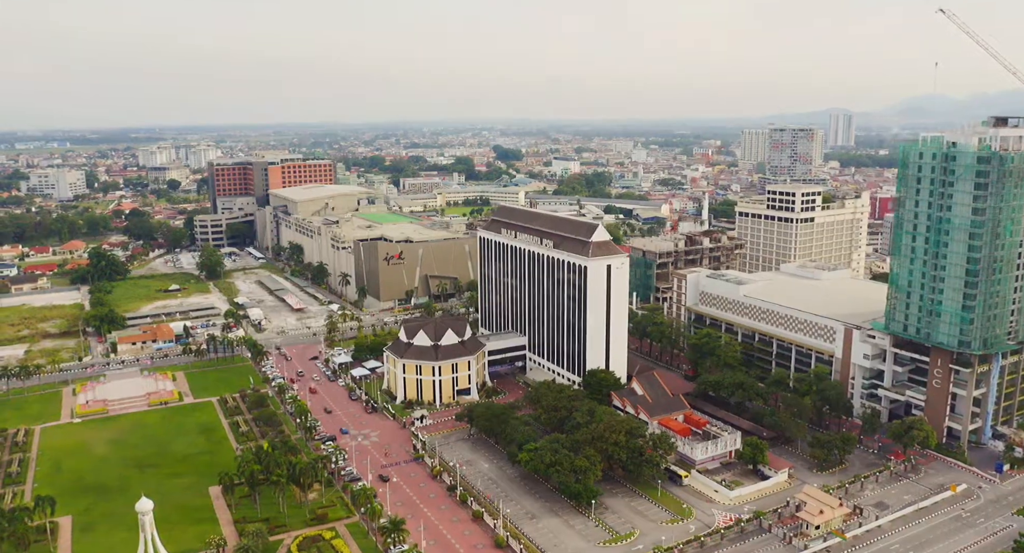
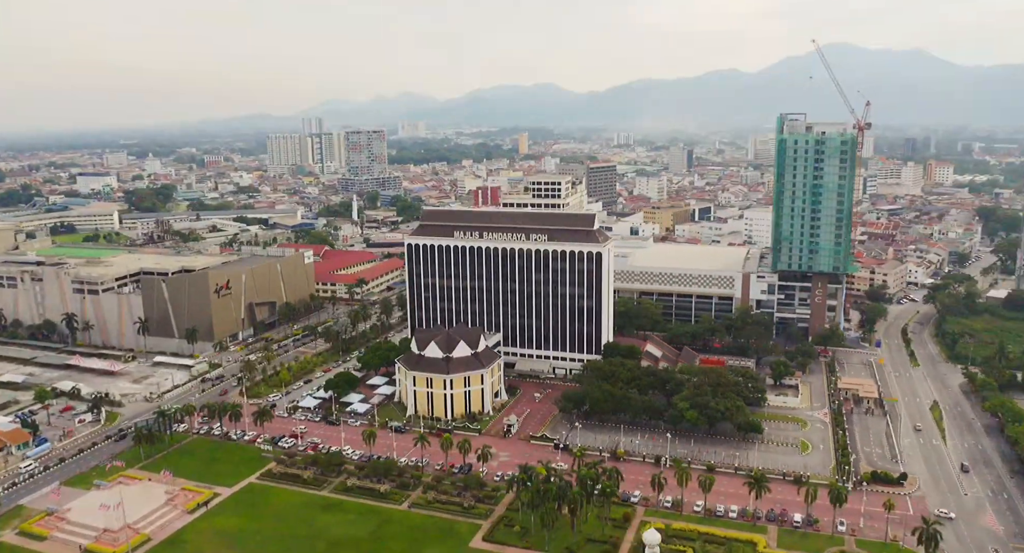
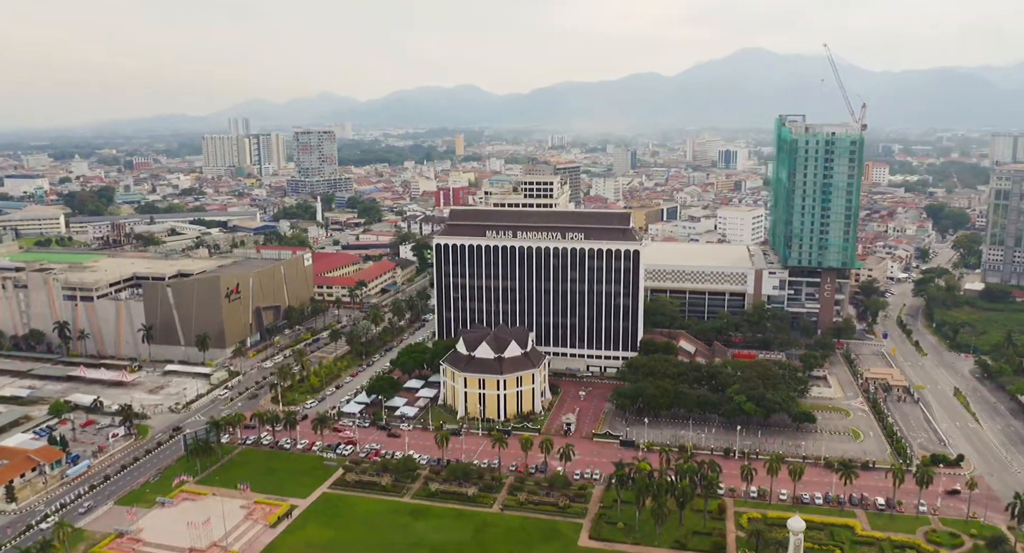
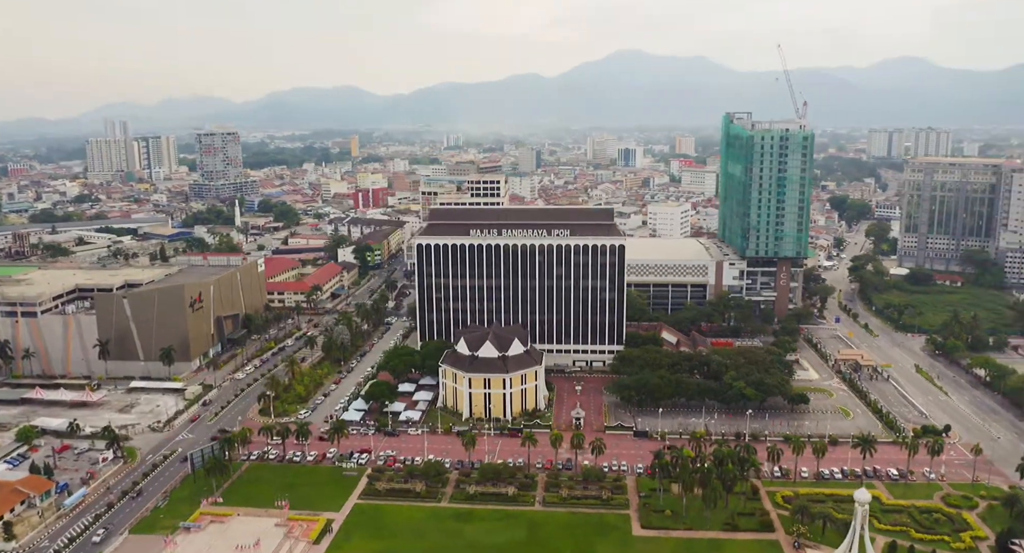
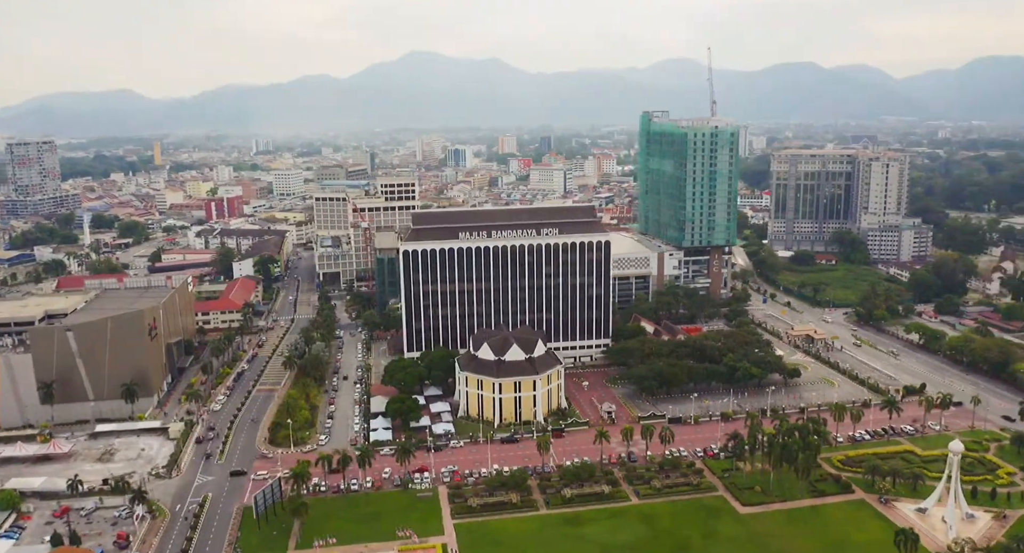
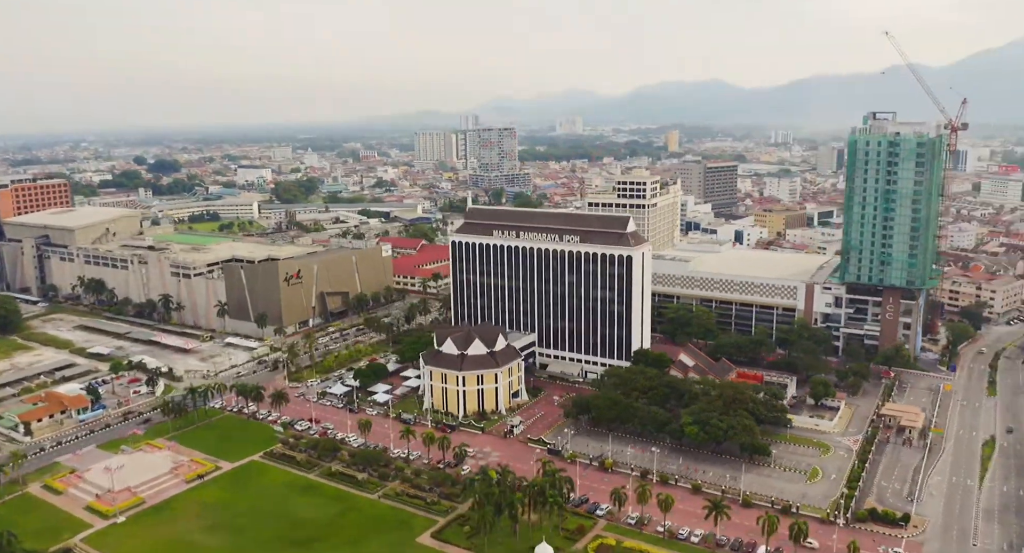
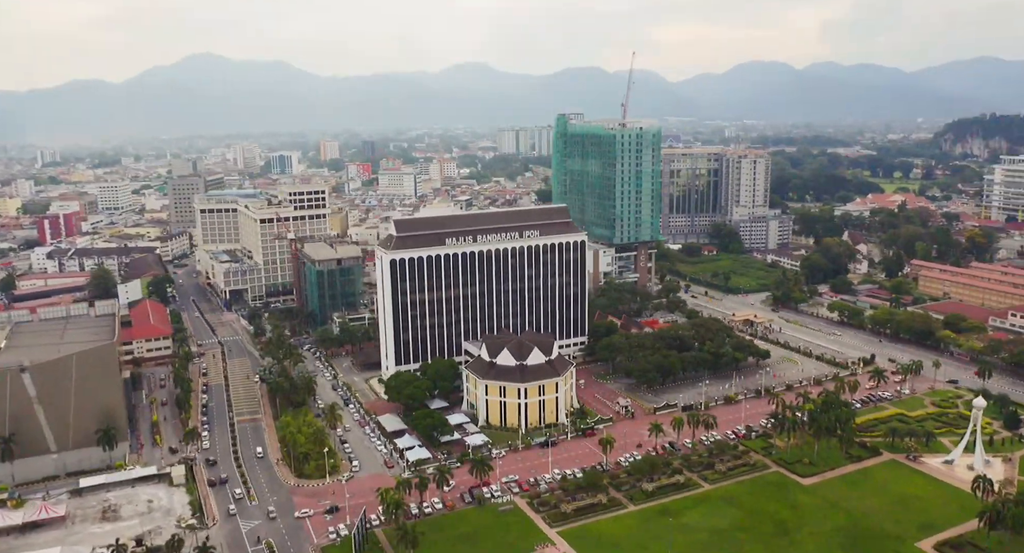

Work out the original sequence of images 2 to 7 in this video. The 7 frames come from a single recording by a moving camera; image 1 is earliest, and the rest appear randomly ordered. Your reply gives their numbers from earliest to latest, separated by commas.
6, 2, 3, 4, 5, 7
